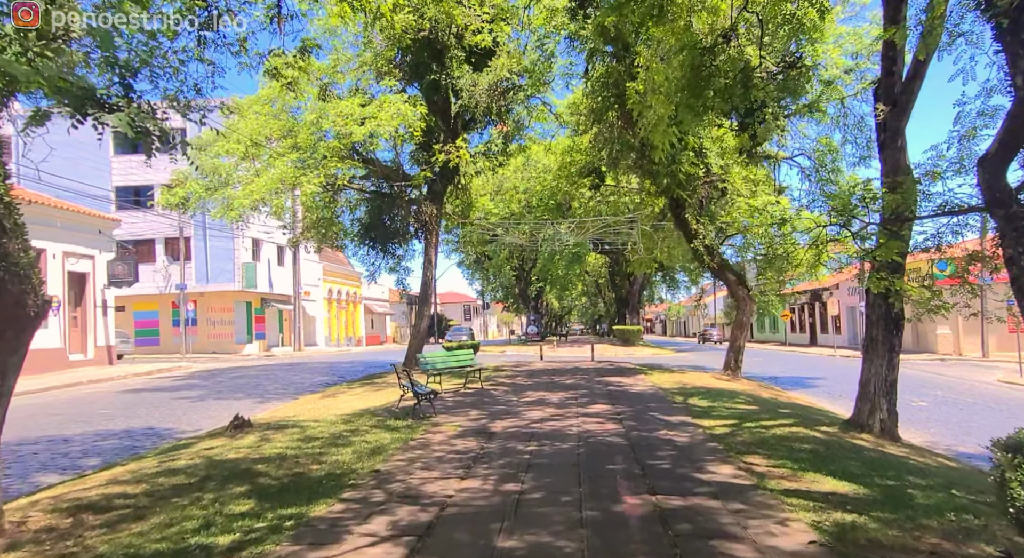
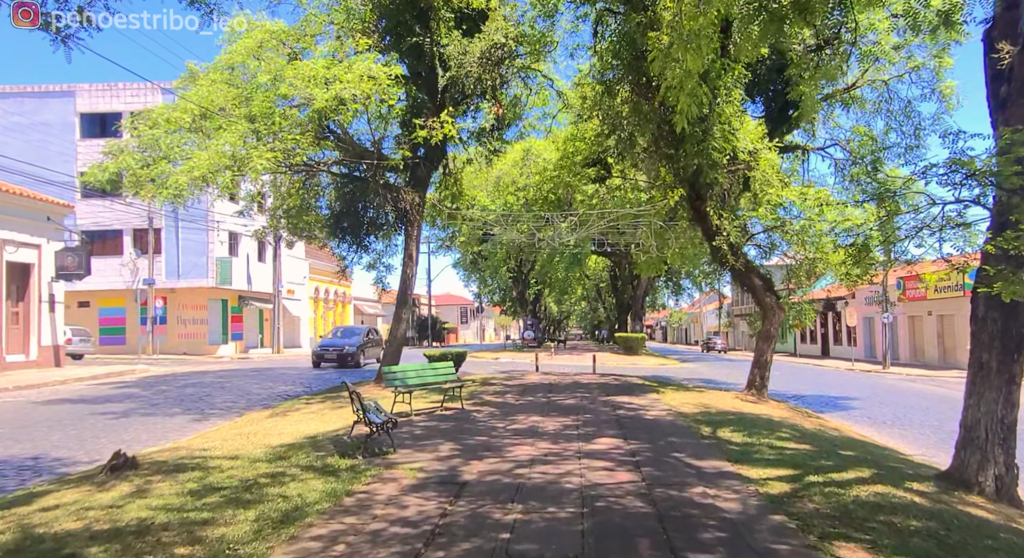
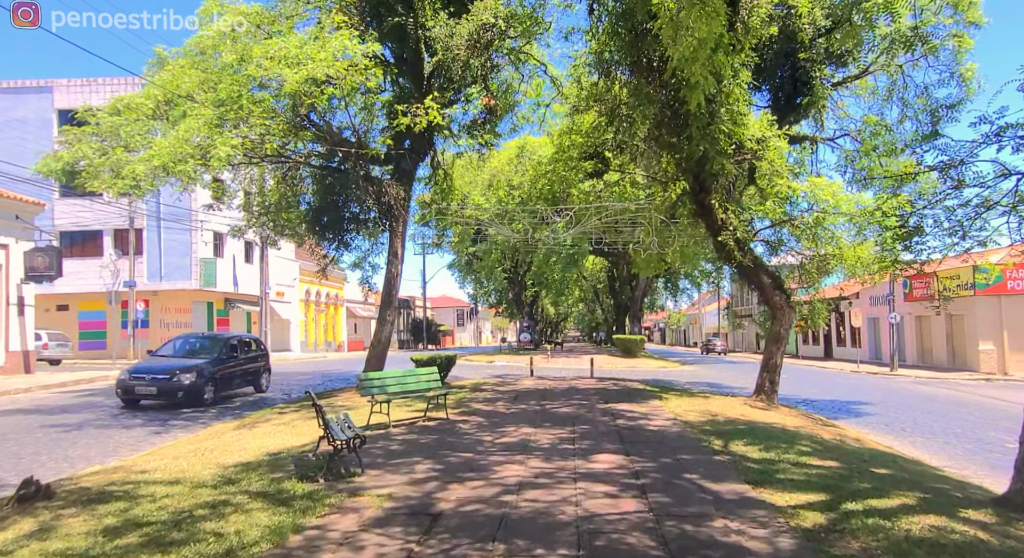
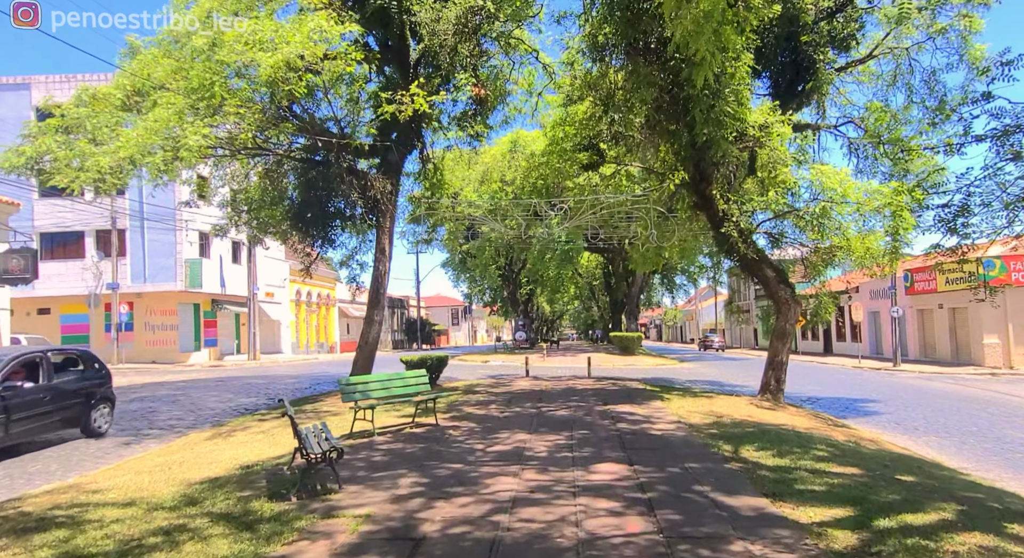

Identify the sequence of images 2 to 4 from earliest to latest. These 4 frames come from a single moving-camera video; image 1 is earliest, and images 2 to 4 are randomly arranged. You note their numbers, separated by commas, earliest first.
2, 3, 4
